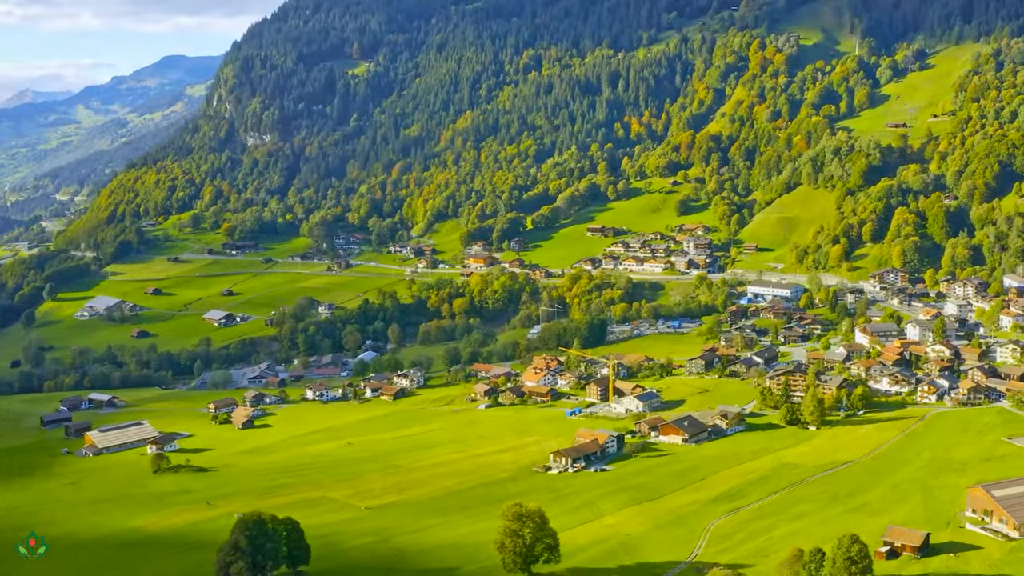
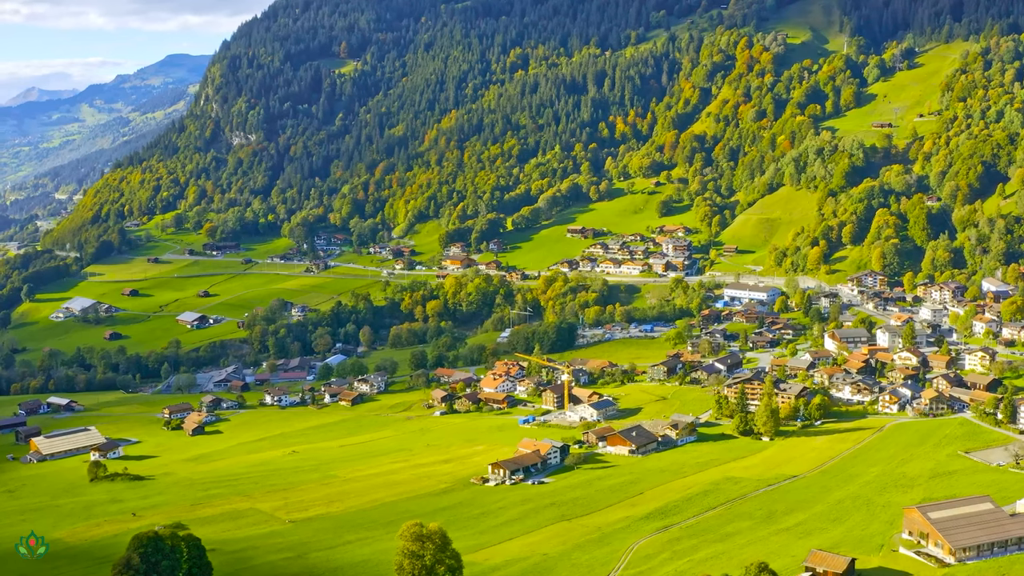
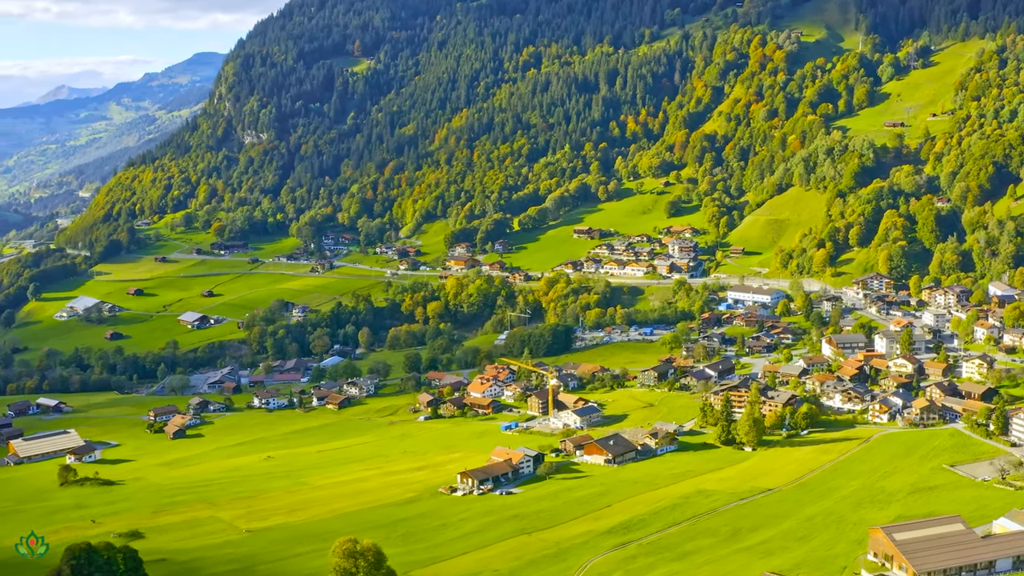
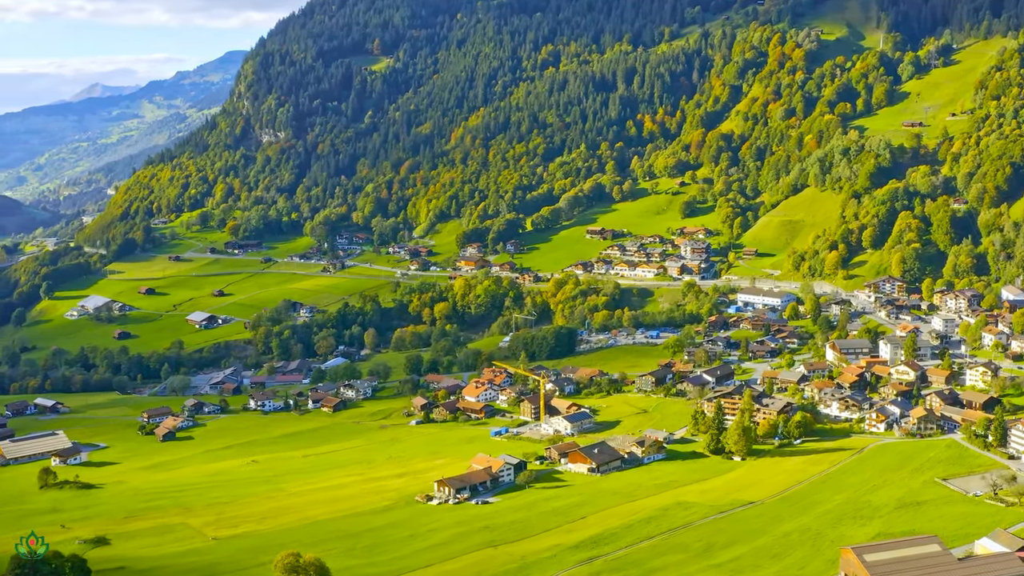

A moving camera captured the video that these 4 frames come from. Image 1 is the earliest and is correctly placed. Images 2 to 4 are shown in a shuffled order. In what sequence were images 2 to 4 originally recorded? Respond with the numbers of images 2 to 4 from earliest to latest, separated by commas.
2, 3, 4
